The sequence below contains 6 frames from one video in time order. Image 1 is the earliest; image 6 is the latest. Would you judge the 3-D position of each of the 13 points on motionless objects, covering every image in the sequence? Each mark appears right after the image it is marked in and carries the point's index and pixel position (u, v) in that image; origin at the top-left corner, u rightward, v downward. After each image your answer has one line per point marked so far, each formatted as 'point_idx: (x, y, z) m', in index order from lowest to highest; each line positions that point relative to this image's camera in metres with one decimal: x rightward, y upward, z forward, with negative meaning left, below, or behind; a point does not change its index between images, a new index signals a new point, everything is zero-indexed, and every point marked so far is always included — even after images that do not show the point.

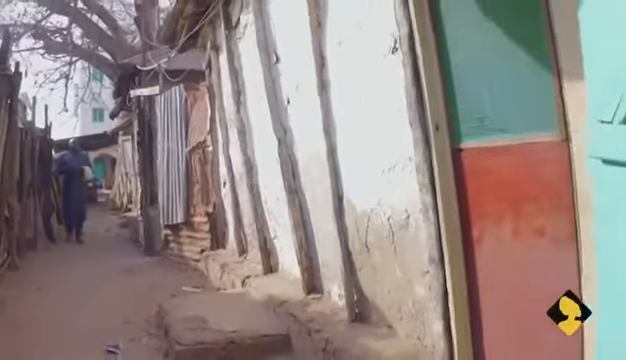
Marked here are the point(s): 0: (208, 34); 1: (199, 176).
0: (-0.9, +1.3, +6.6) m
1: (-1.2, 0.0, +7.9) m
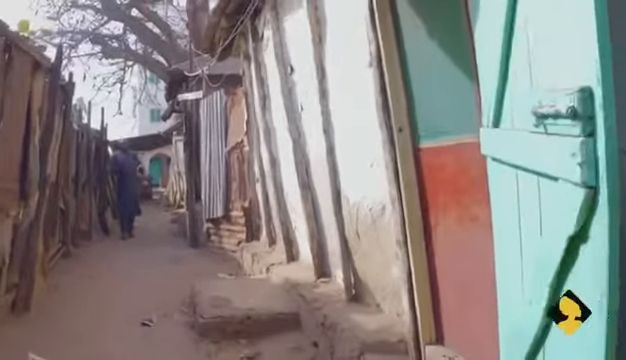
0: (-0.7, +1.3, +7.2) m
1: (-0.8, +0.1, +8.5) m
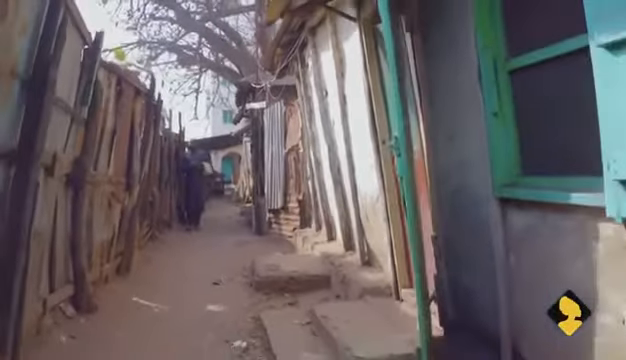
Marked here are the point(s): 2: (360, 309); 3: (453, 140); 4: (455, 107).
0: (-0.2, +1.3, +8.8) m
1: (-0.3, +0.1, +10.1) m
2: (+0.3, -0.8, +4.6) m
3: (+0.6, +0.2, +3.3) m
4: (+0.6, +0.3, +3.2) m
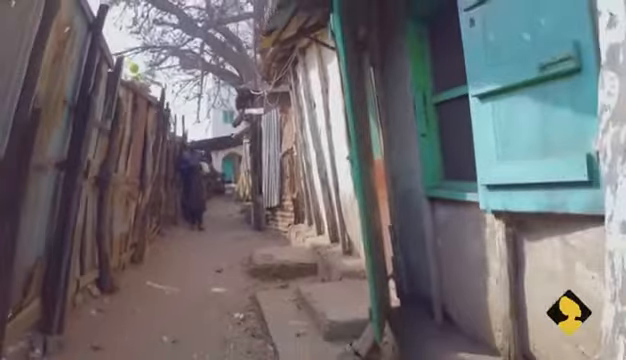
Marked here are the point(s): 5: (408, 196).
0: (-0.3, +1.3, +9.8) m
1: (-0.4, +0.1, +11.1) m
2: (+0.2, -0.8, +5.6) m
3: (+0.5, +0.2, +4.3) m
4: (+0.5, +0.3, +4.2) m
5: (+0.5, -0.1, +4.3) m
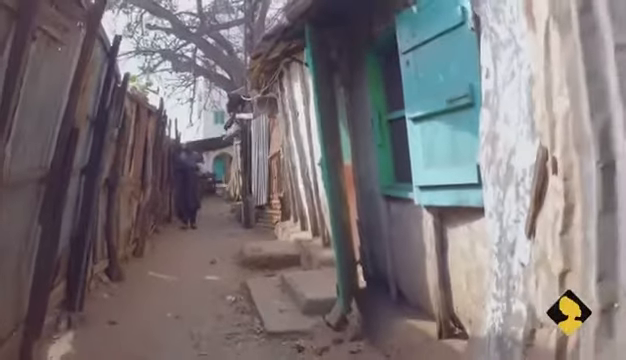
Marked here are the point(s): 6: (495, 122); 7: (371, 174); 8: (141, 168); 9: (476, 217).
0: (-0.5, +1.3, +10.7) m
1: (-0.6, +0.1, +12.0) m
2: (0.0, -0.8, +6.5) m
3: (+0.3, +0.2, +5.2) m
4: (+0.3, +0.3, +5.1) m
5: (+0.4, -0.1, +5.3) m
6: (+0.7, +0.2, +2.7) m
7: (+0.4, 0.0, +5.1) m
8: (-2.0, +0.1, +8.7) m
9: (+0.7, -0.2, +3.3) m
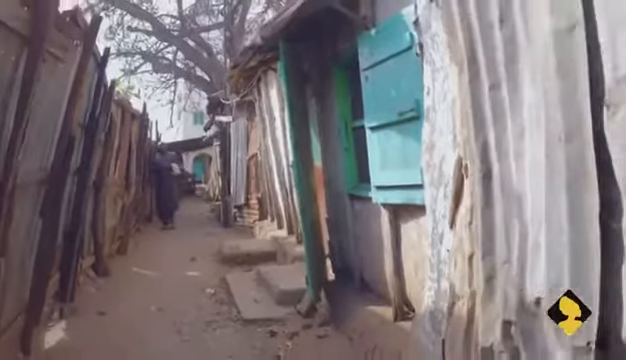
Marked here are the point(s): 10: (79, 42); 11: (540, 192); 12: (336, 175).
0: (-0.9, +1.3, +11.2) m
1: (-1.0, +0.1, +12.5) m
2: (-0.2, -0.8, +7.1) m
3: (+0.1, +0.1, +5.8) m
4: (+0.1, +0.3, +5.7) m
5: (+0.2, -0.1, +5.8) m
6: (+0.5, +0.2, +3.3) m
7: (+0.2, 0.0, +5.6) m
8: (-2.3, +0.1, +9.2) m
9: (+0.6, -0.2, +3.9) m
10: (-1.3, +0.8, +4.4) m
11: (+0.5, 0.0, +1.8) m
12: (+0.2, 0.0, +5.7) m
